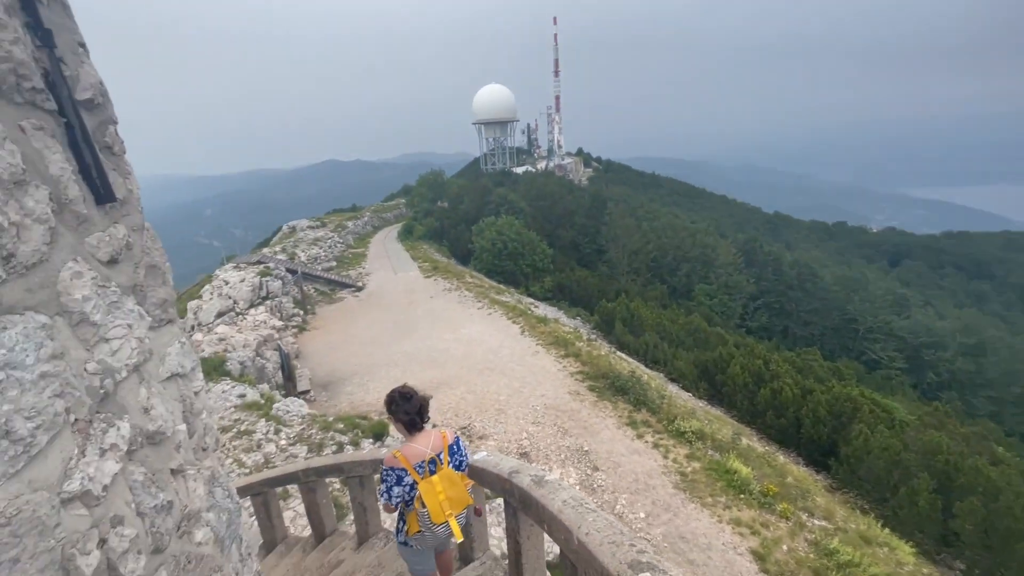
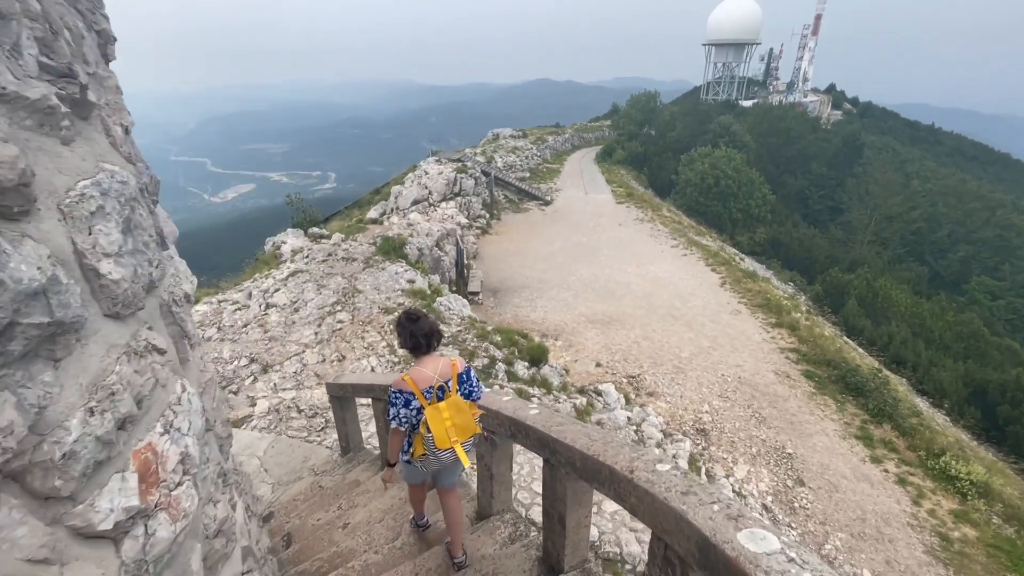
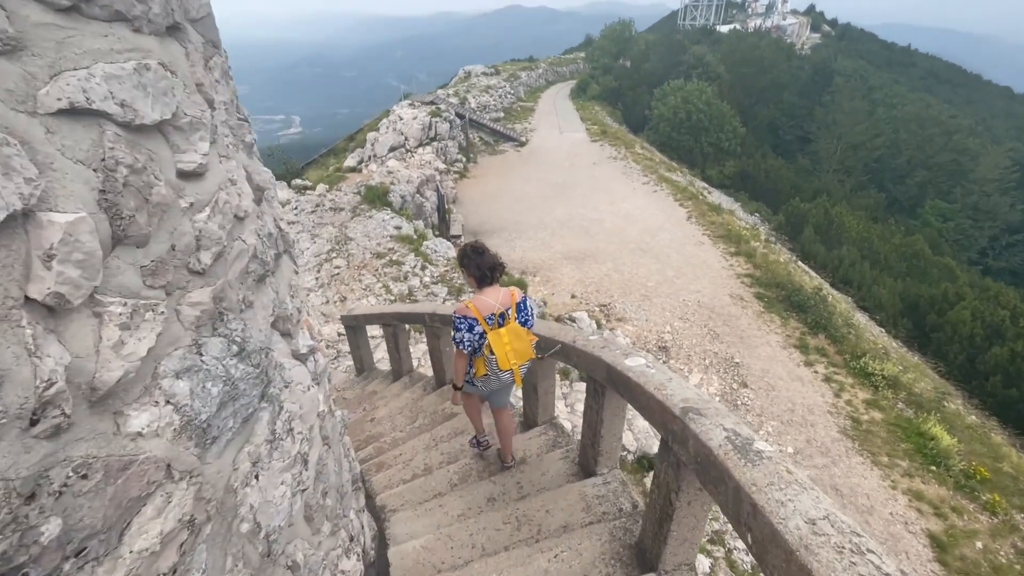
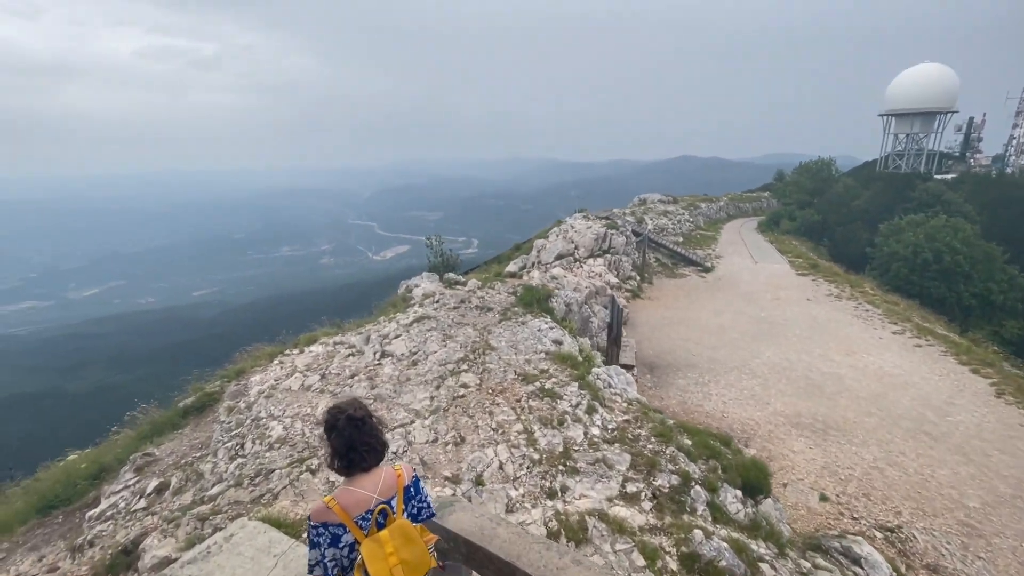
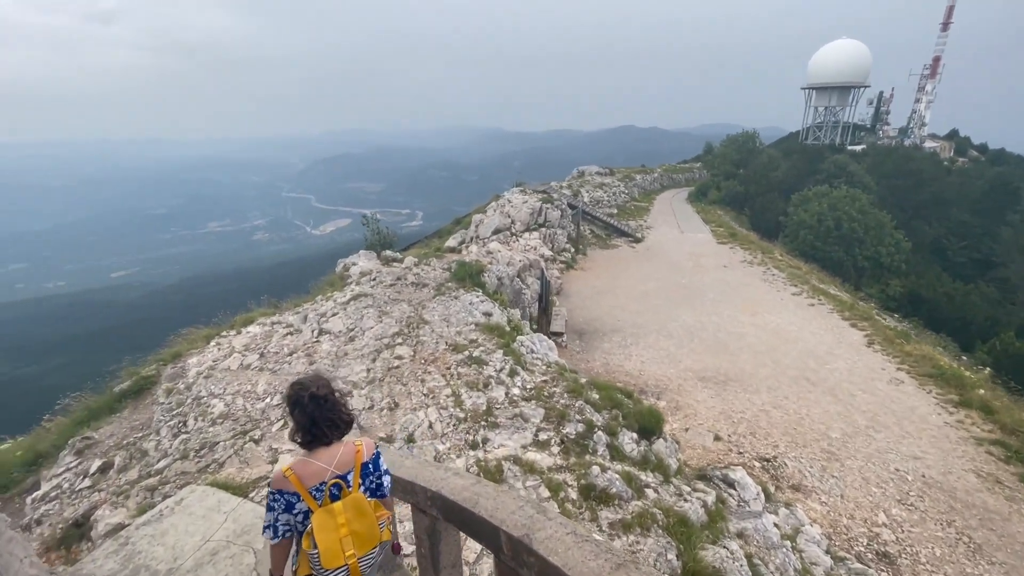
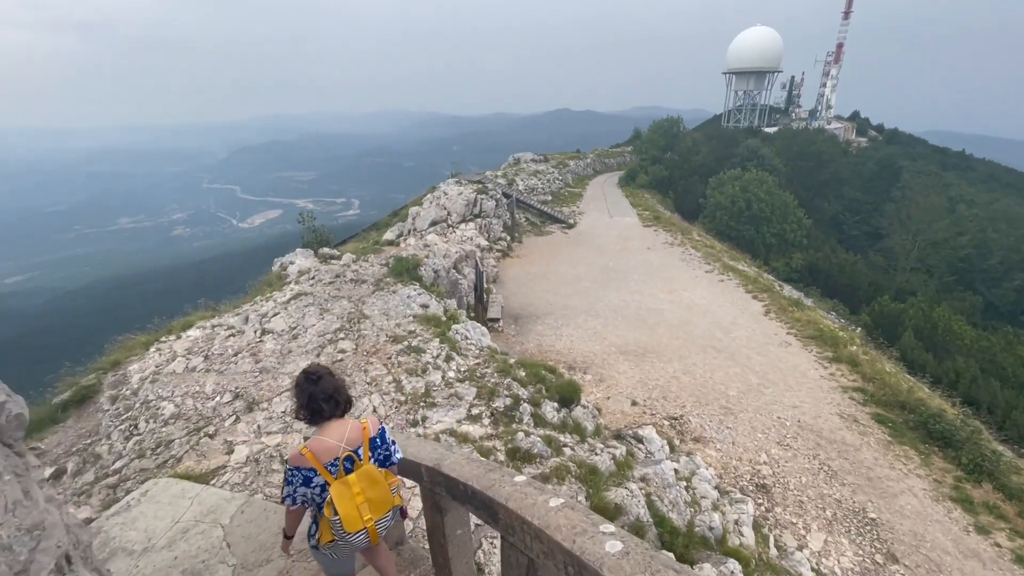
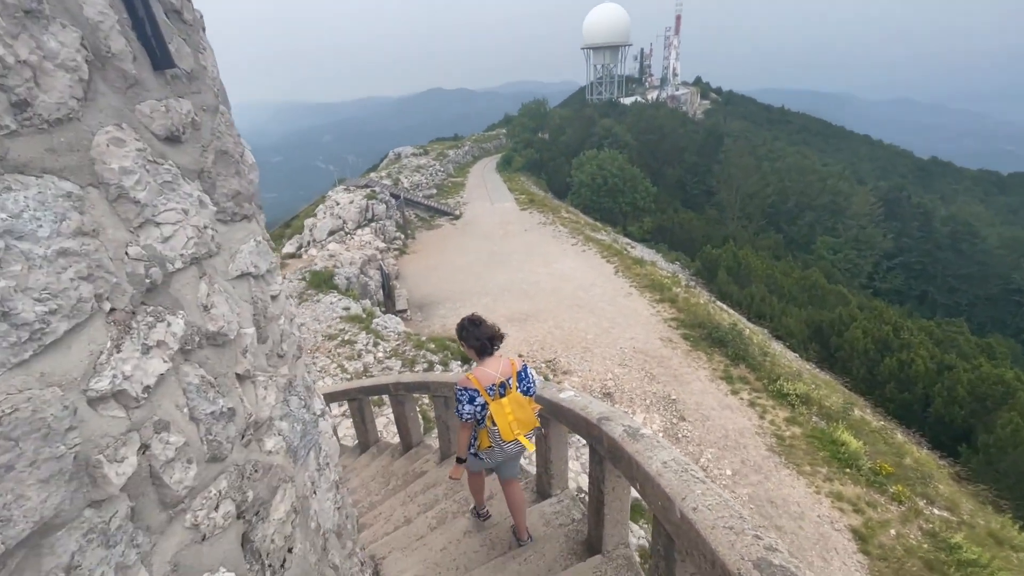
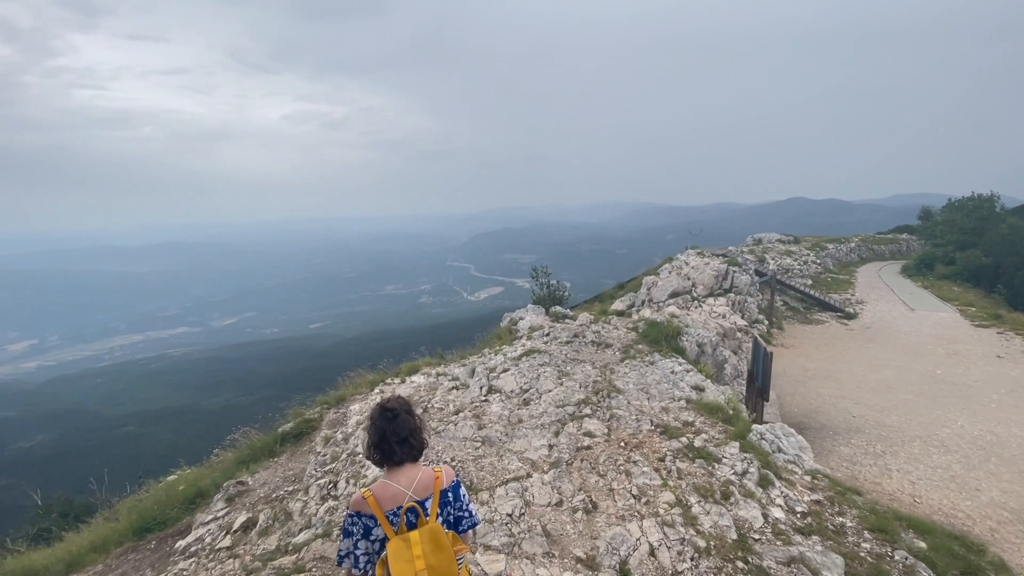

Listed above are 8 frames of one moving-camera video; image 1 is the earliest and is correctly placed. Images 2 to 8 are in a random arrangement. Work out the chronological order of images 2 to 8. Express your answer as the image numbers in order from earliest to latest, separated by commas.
7, 3, 2, 6, 5, 4, 8
